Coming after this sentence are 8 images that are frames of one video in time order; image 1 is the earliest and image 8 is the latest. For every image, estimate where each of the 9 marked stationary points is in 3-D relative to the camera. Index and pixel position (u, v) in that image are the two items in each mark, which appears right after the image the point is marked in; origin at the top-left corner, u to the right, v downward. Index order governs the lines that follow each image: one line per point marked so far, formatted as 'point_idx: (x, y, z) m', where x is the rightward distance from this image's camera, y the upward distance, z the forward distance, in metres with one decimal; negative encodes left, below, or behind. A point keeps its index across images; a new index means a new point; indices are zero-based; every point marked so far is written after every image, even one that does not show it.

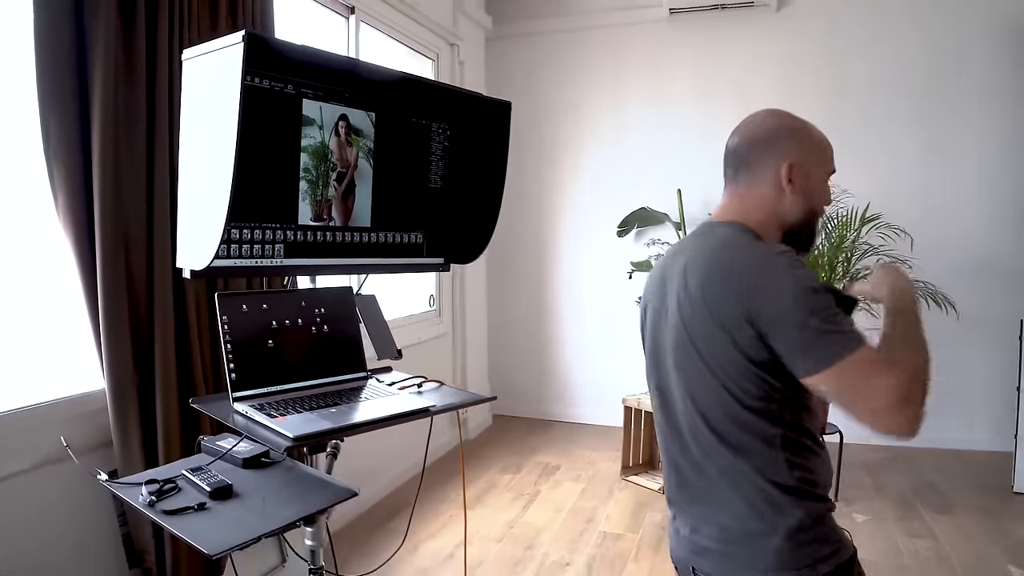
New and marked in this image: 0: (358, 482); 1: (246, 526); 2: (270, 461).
0: (-0.7, -0.9, +3.2) m
1: (-0.5, -0.4, +1.2) m
2: (-0.5, -0.4, +1.4) m
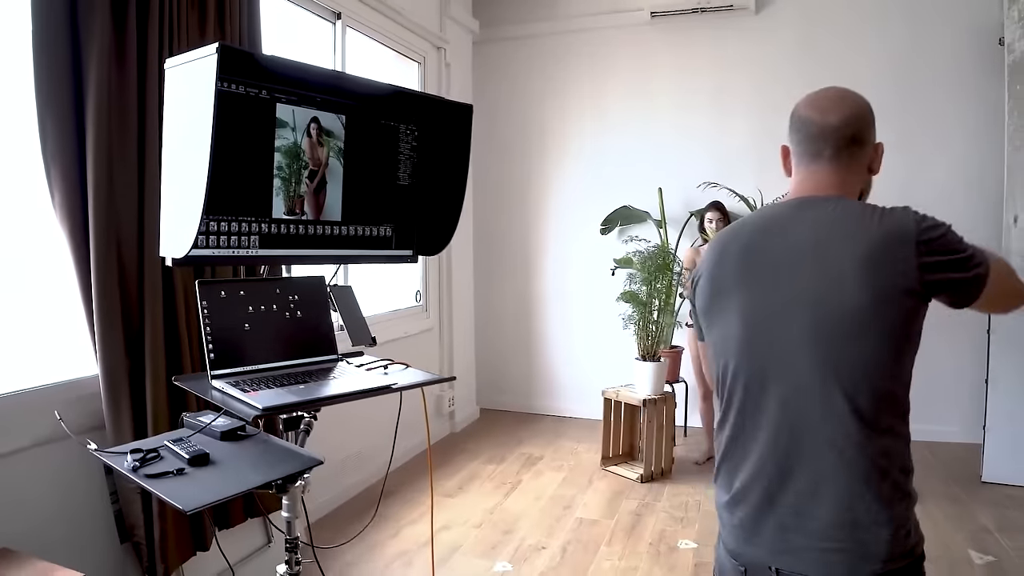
0: (-0.8, -0.9, +3.4) m
1: (-0.6, -0.4, +1.3) m
2: (-0.6, -0.3, +1.6) m
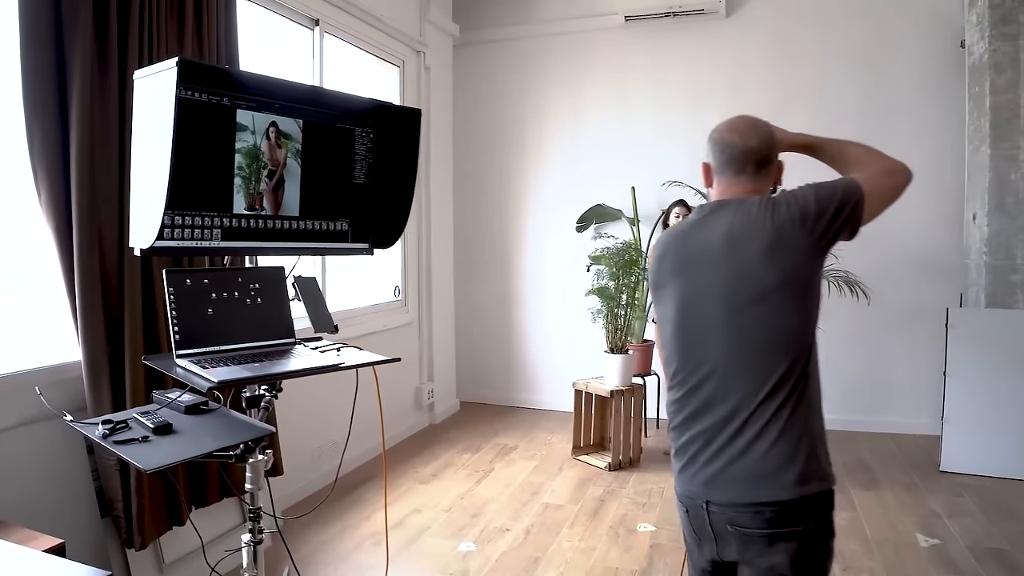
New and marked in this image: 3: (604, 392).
0: (-1.0, -0.9, +3.5) m
1: (-0.7, -0.4, +1.5) m
2: (-0.8, -0.3, +1.7) m
3: (+0.5, -0.6, +3.8) m
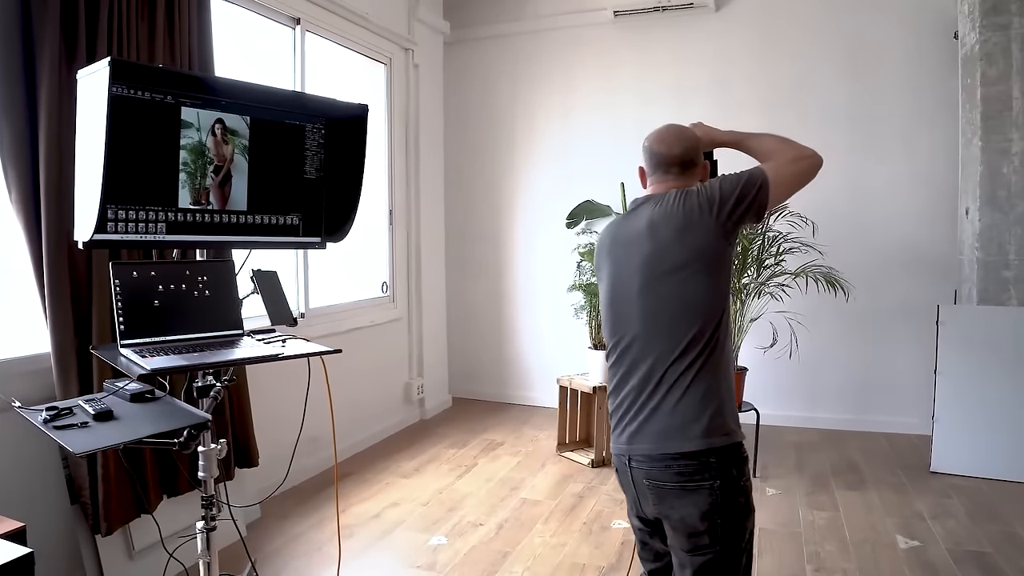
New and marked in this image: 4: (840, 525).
0: (-1.1, -0.8, +3.6) m
1: (-0.9, -0.3, +1.5) m
2: (-0.9, -0.3, +1.8) m
3: (+0.4, -0.6, +3.8) m
4: (+1.4, -1.0, +3.0) m
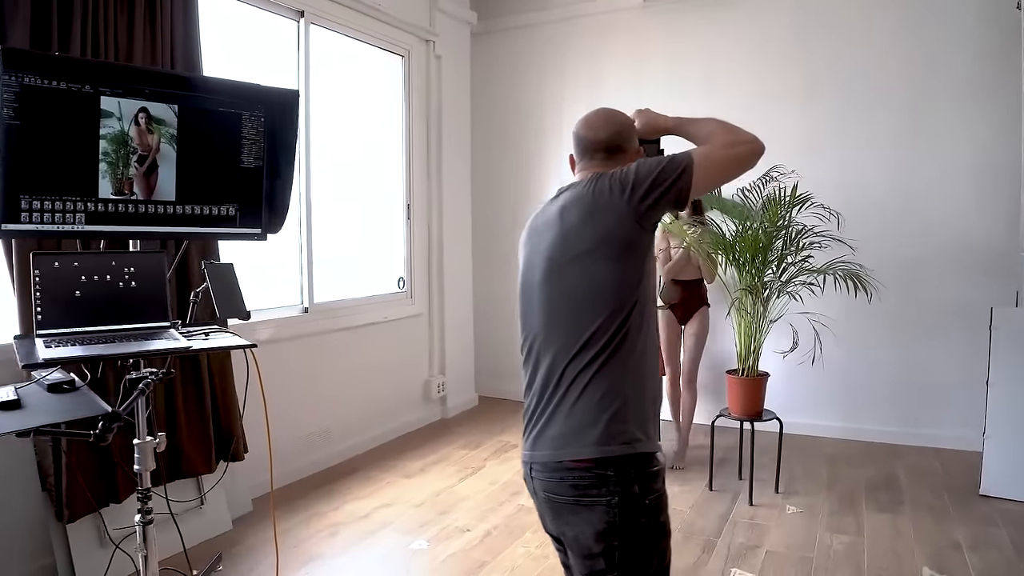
0: (-1.1, -0.8, +3.6) m
1: (-1.1, -0.3, +1.5) m
2: (-1.1, -0.3, +1.8) m
3: (+0.5, -0.5, +3.6) m
4: (+1.4, -1.0, +2.7) m
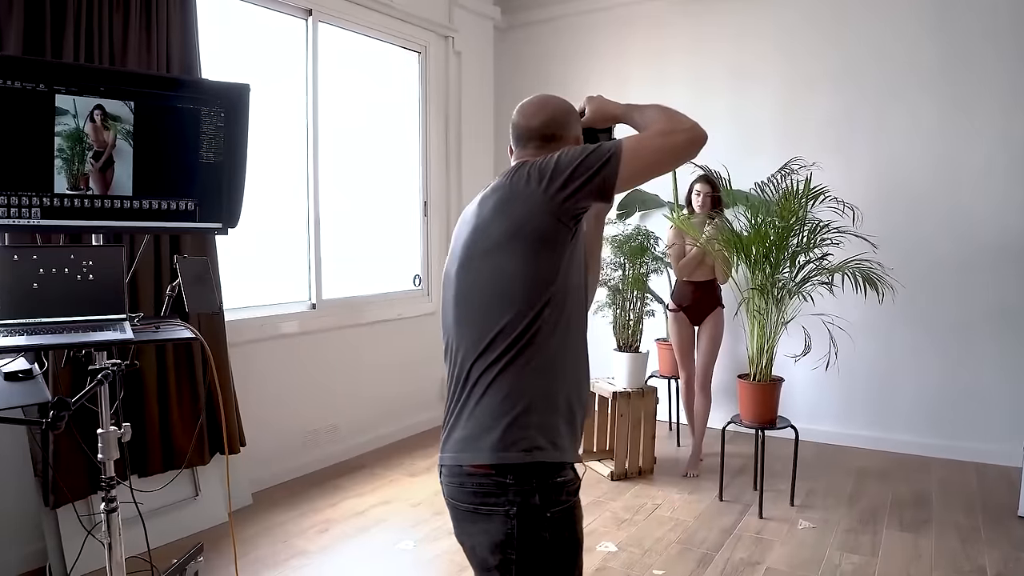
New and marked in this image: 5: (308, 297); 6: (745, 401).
0: (-1.0, -0.8, +3.6) m
1: (-1.3, -0.3, +1.6) m
2: (-1.3, -0.2, +1.8) m
3: (+0.5, -0.5, +3.5) m
4: (+1.3, -1.0, +2.5) m
5: (-1.0, 0.0, +3.5) m
6: (+1.0, -0.5, +3.0) m
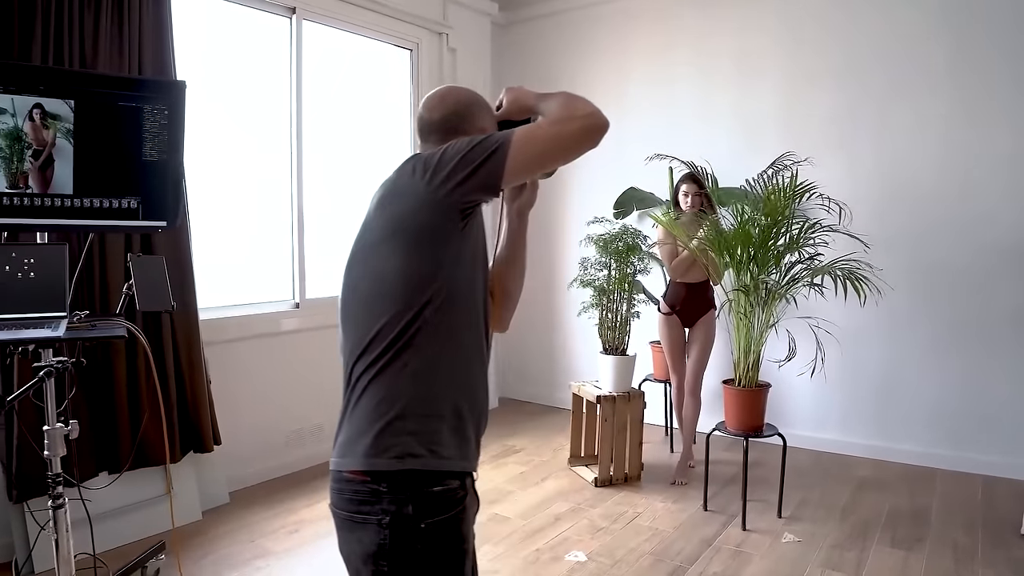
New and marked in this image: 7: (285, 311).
0: (-1.1, -0.8, +3.6) m
1: (-1.5, -0.3, +1.6) m
2: (-1.4, -0.2, +1.8) m
3: (+0.4, -0.5, +3.4) m
4: (+1.2, -1.0, +2.3) m
5: (-1.1, 0.0, +3.5) m
6: (+0.9, -0.5, +2.9) m
7: (-1.1, -0.1, +3.4) m
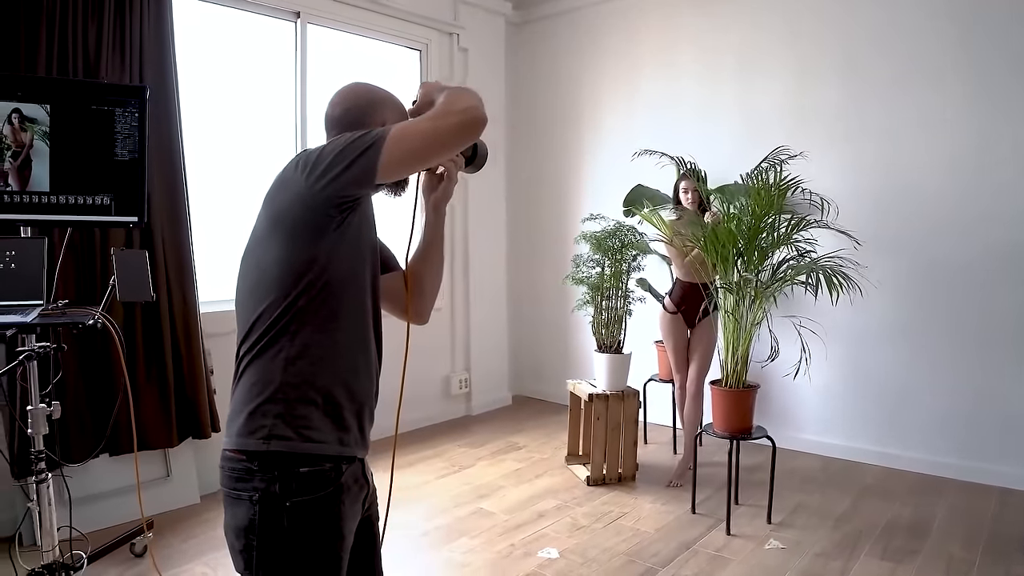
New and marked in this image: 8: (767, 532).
0: (-1.1, -0.8, +3.7) m
1: (-1.7, -0.3, +1.7) m
2: (-1.6, -0.2, +2.0) m
3: (+0.4, -0.5, +3.4) m
4: (+1.0, -1.0, +2.2) m
5: (-1.1, 0.0, +3.6) m
6: (+0.8, -0.5, +2.8) m
7: (-1.1, -0.1, +3.5) m
8: (+1.0, -1.0, +2.8) m
